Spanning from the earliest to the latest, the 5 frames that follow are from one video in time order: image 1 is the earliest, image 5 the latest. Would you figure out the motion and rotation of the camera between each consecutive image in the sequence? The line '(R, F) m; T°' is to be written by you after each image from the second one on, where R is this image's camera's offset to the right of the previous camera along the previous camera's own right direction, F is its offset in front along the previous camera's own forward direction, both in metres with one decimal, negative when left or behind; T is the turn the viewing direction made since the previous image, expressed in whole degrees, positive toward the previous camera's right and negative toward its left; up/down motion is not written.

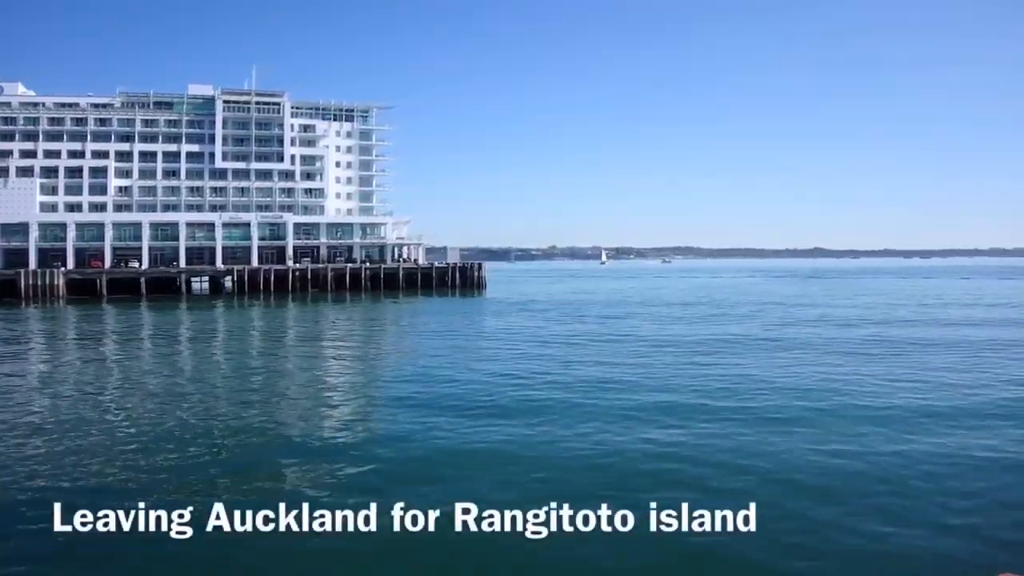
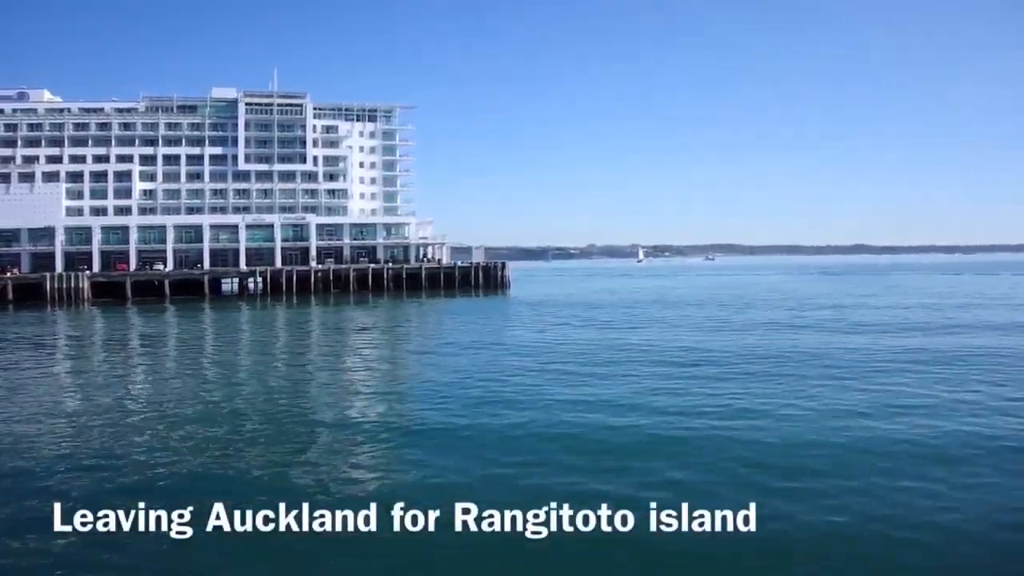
(+1.0, +0.5) m; -3°
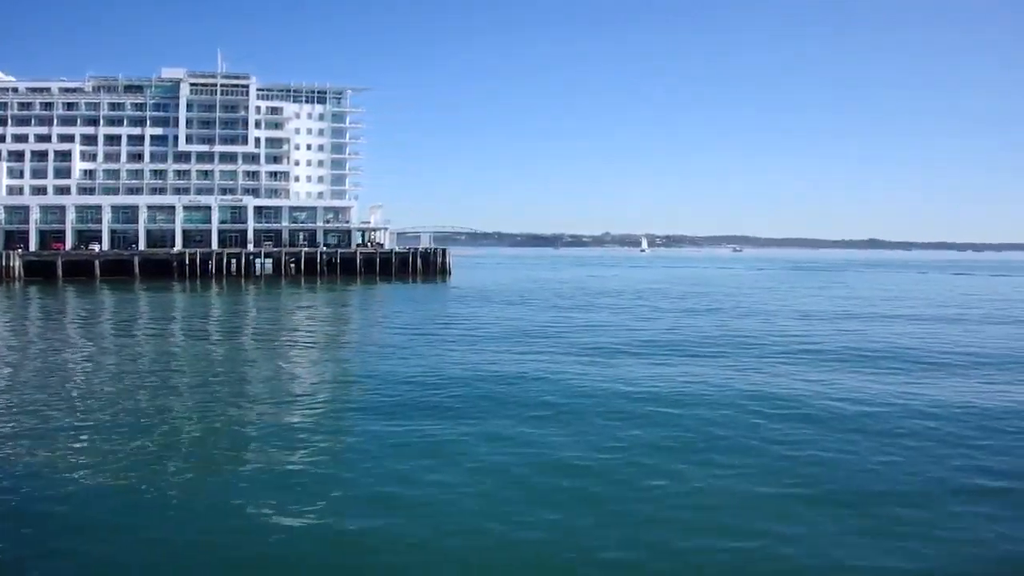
(+4.2, +1.0) m; -3°
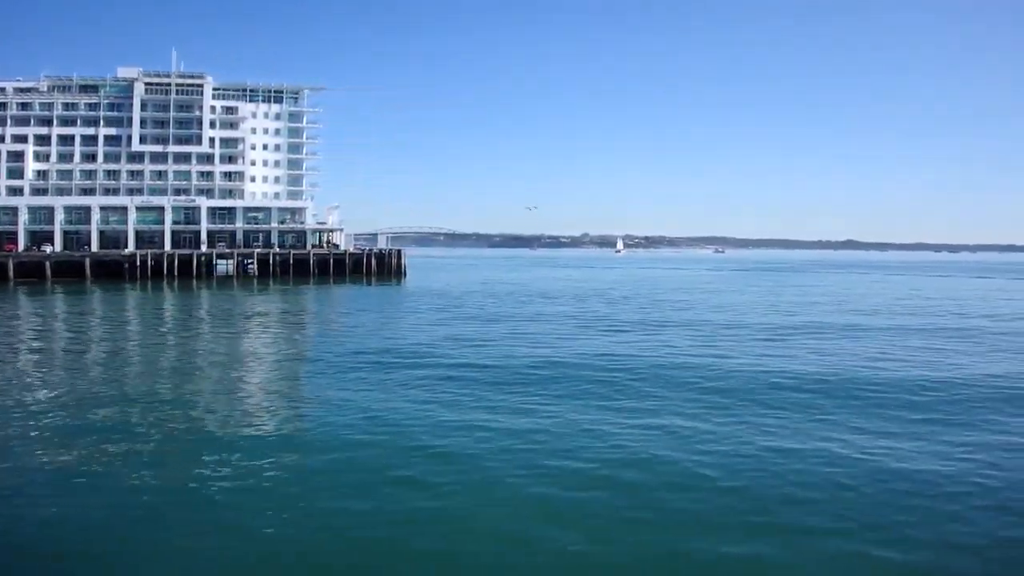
(+2.2, +0.2) m; 0°
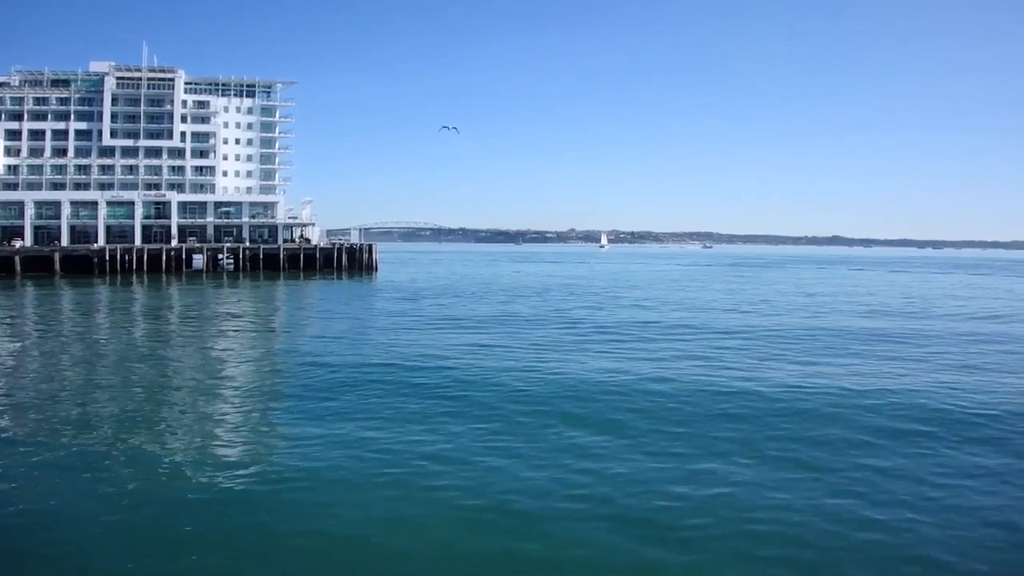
(+1.4, +0.1) m; 0°
